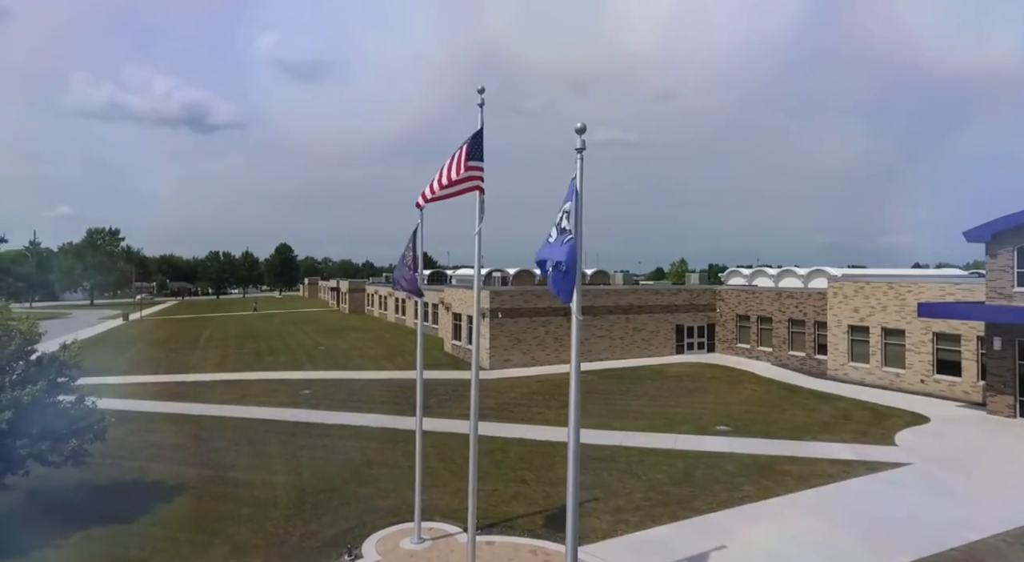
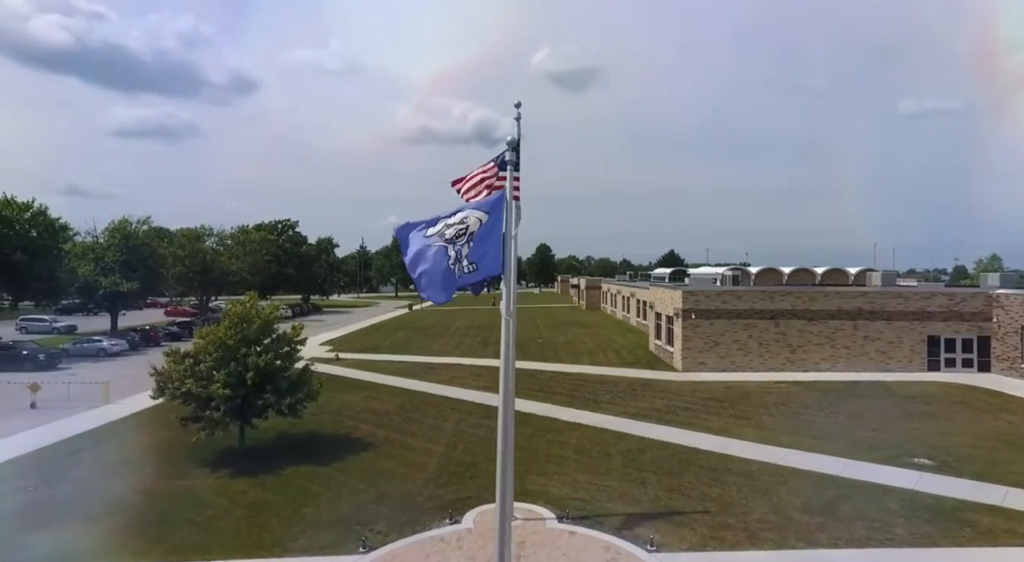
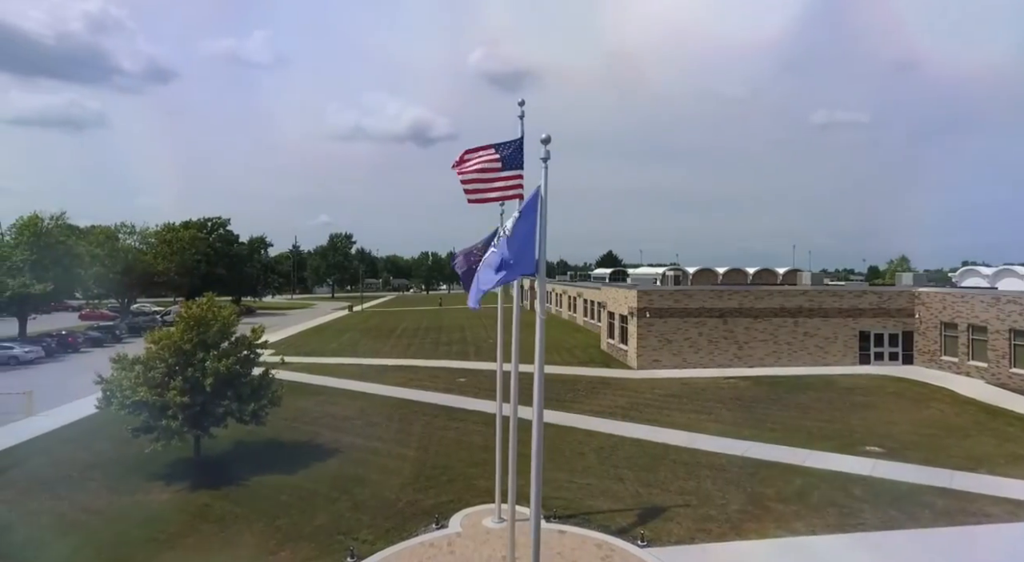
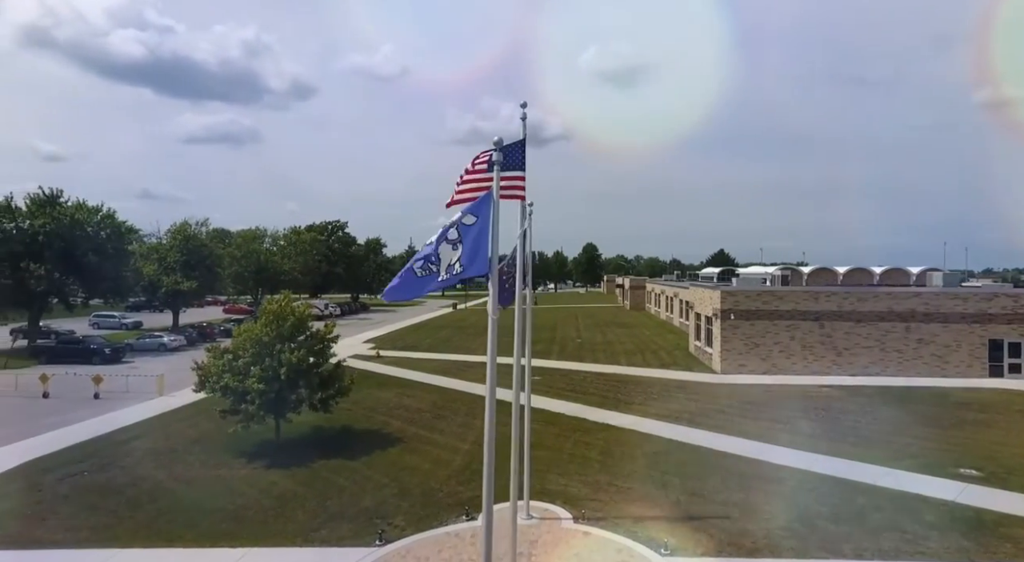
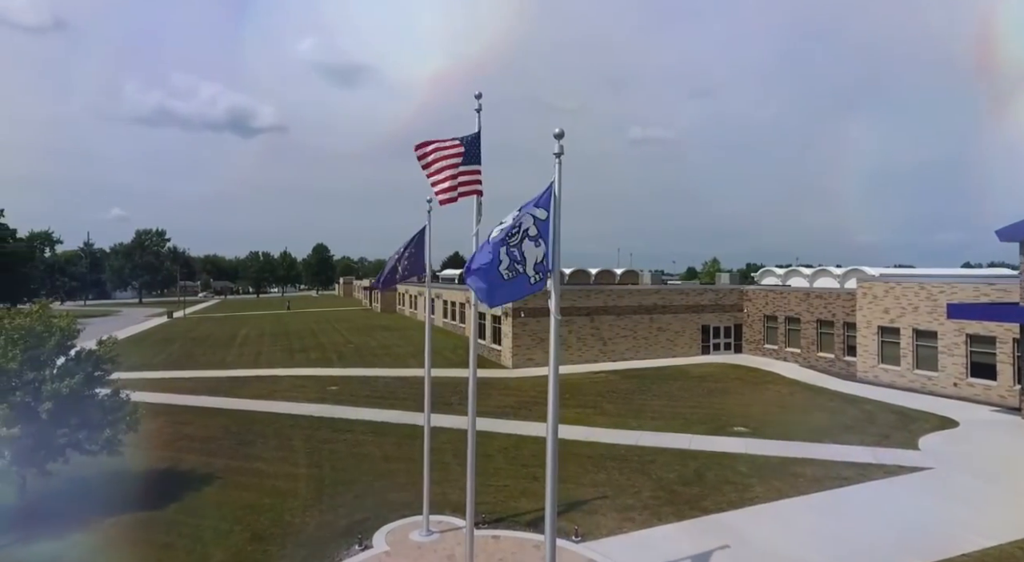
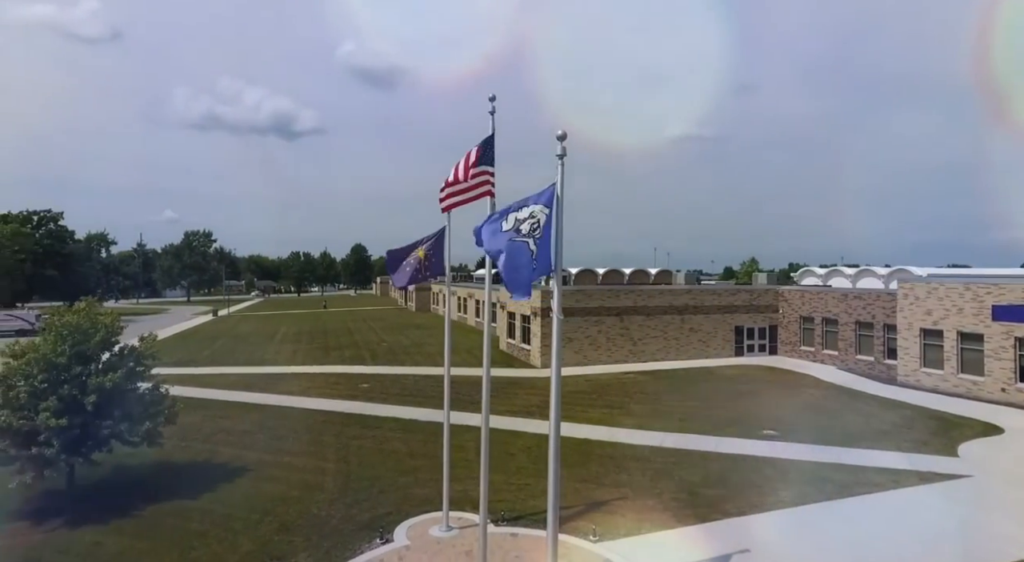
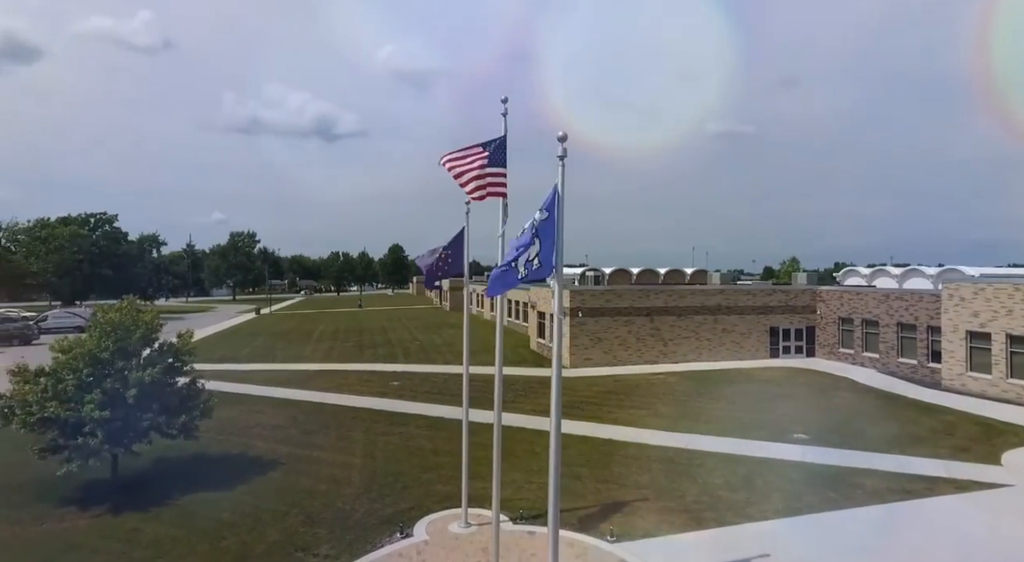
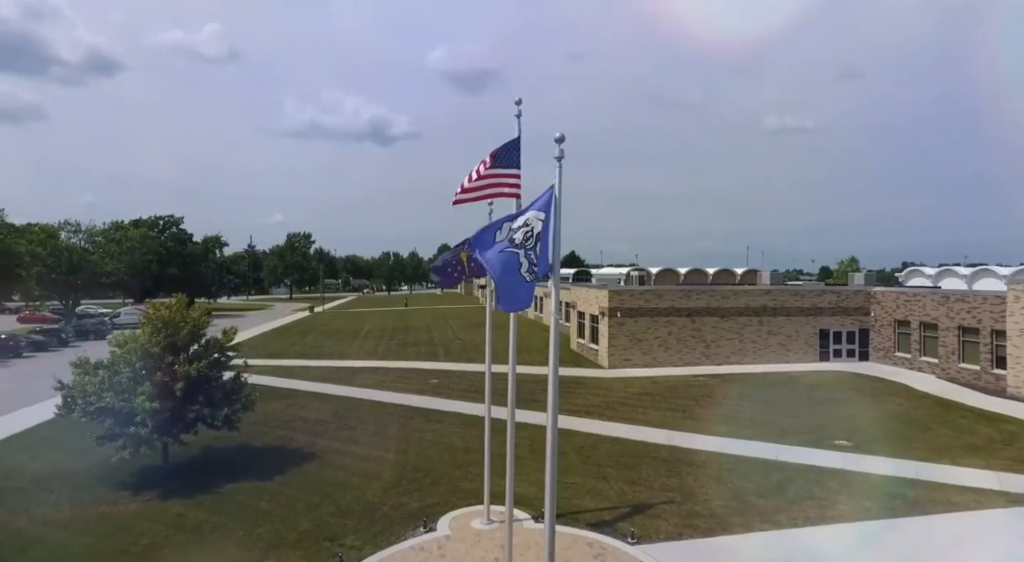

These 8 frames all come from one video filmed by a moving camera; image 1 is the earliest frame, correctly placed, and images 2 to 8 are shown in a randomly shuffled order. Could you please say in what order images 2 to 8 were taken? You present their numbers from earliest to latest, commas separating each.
5, 6, 7, 8, 3, 2, 4
